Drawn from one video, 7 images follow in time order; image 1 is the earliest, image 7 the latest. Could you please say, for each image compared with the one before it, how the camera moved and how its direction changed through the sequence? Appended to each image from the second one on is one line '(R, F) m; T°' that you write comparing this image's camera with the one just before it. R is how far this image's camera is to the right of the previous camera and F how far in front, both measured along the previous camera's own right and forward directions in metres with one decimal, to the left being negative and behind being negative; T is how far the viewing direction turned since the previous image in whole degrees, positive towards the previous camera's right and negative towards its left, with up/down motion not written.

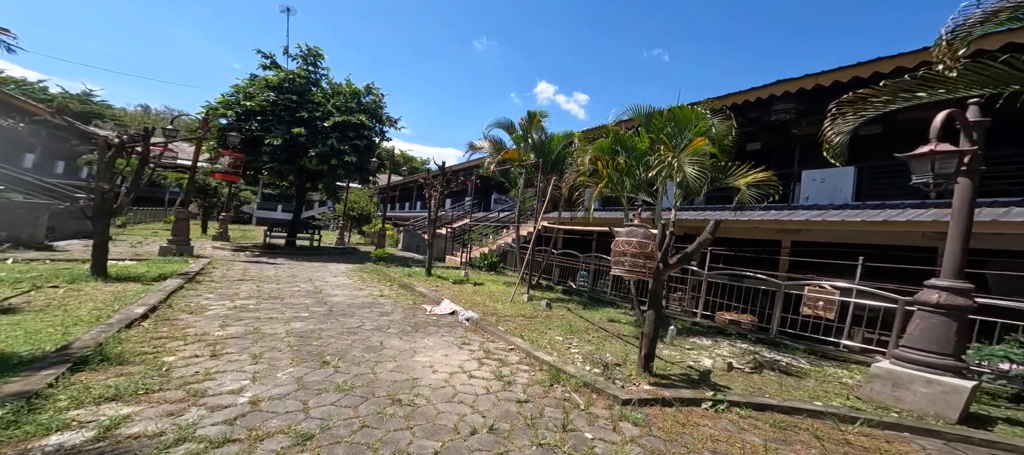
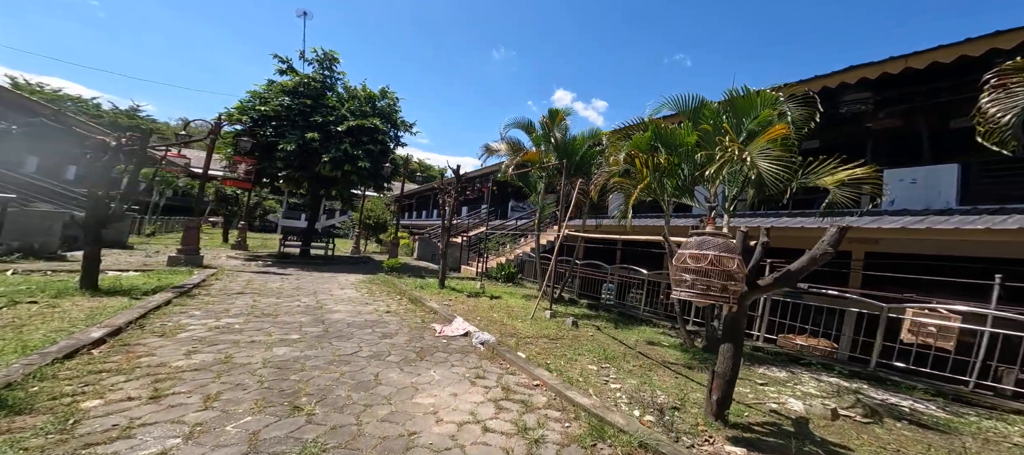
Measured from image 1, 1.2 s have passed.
(-0.1, +0.9) m; -3°
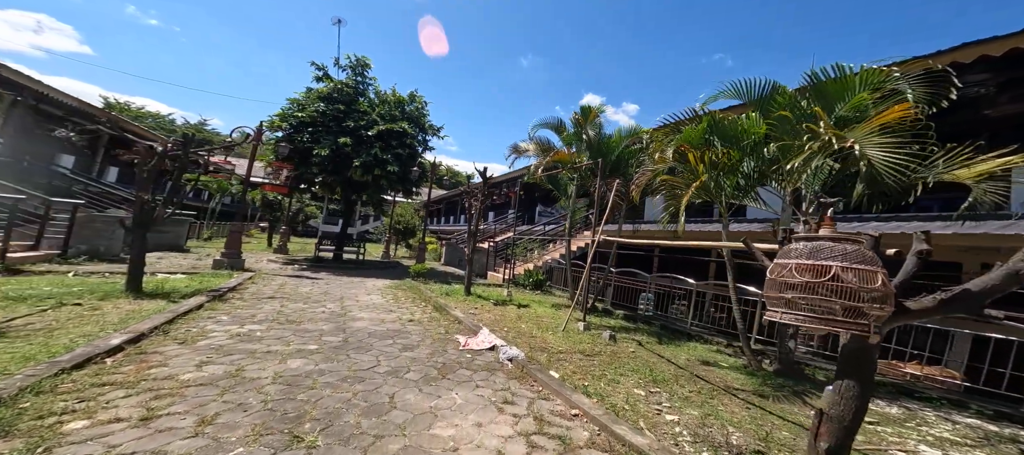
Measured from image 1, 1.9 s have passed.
(0.0, +0.5) m; -5°
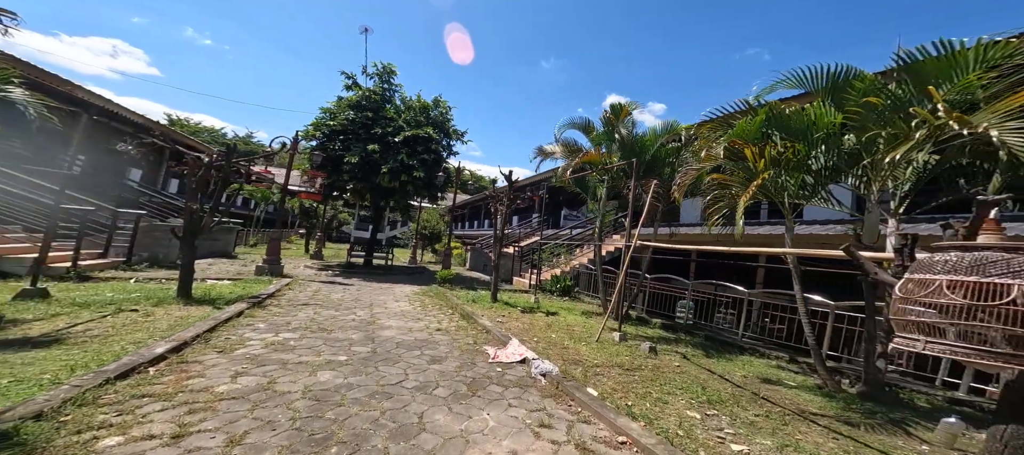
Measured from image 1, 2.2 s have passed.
(0.0, +0.2) m; -4°
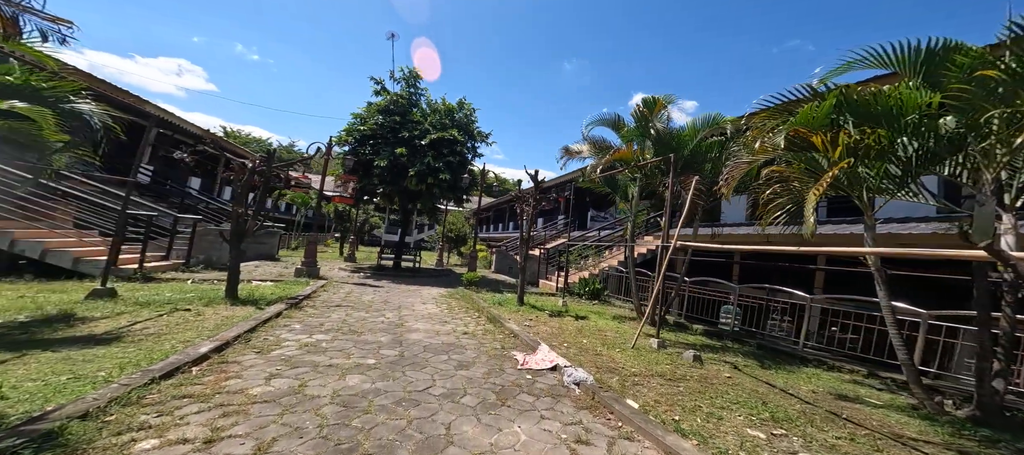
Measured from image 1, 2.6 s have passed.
(0.0, +0.2) m; -4°
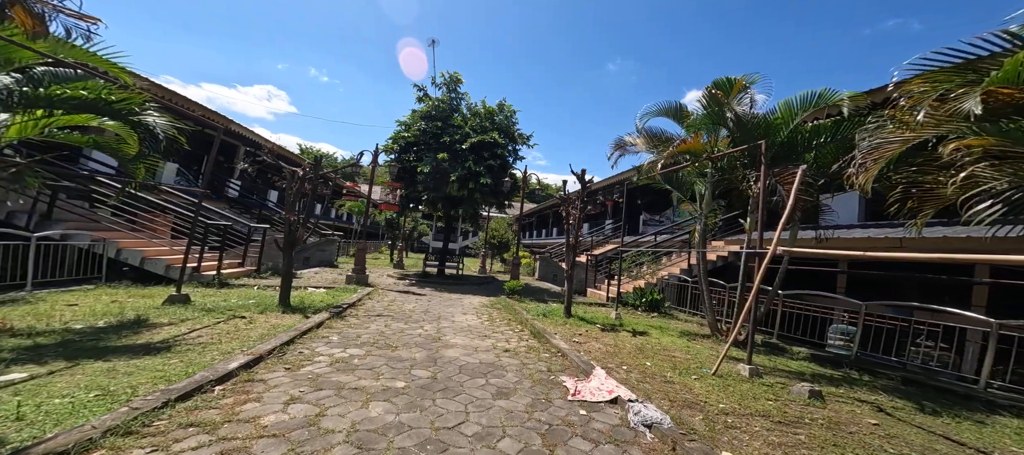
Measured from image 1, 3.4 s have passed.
(0.0, +0.6) m; -7°
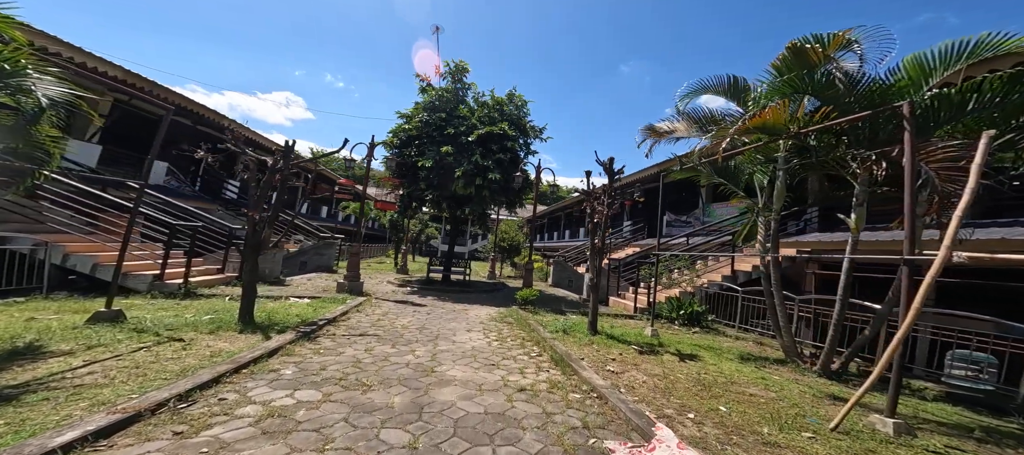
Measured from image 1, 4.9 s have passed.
(-0.1, +1.4) m; -2°
